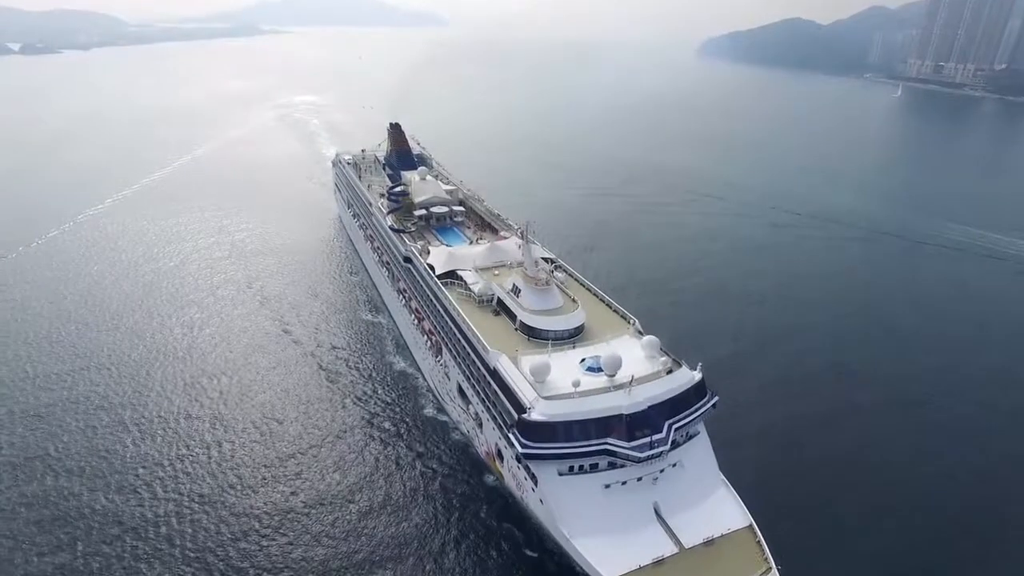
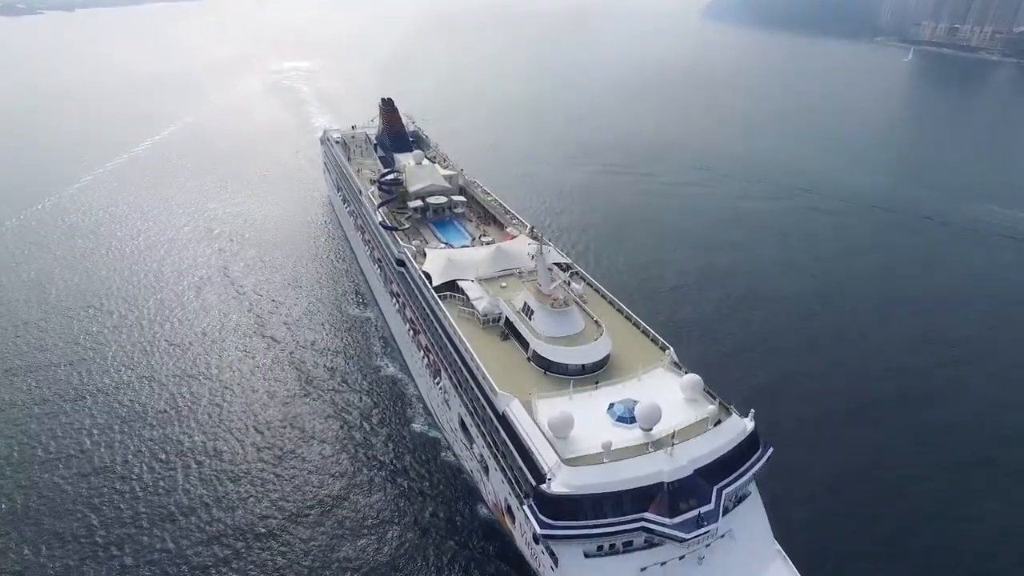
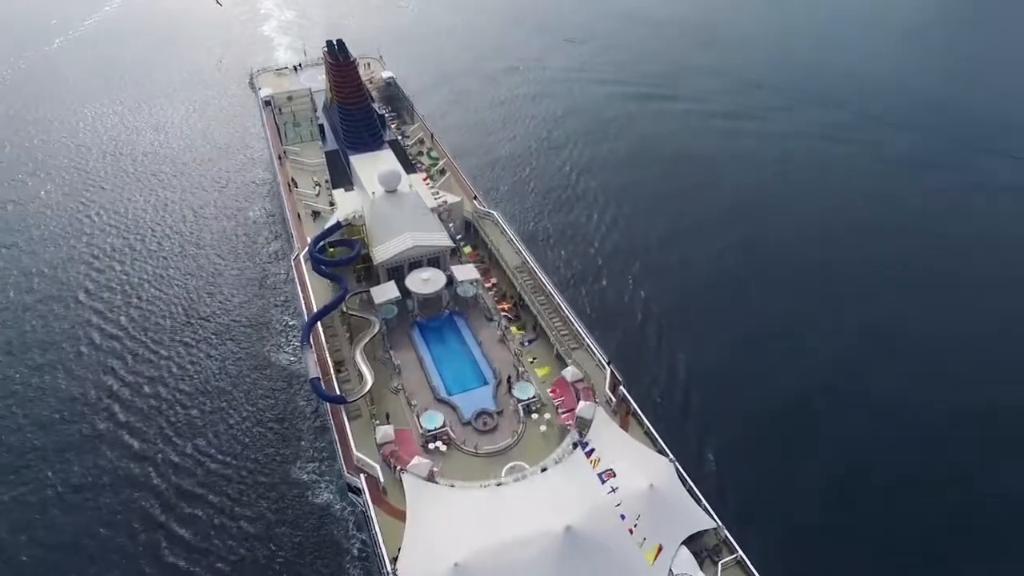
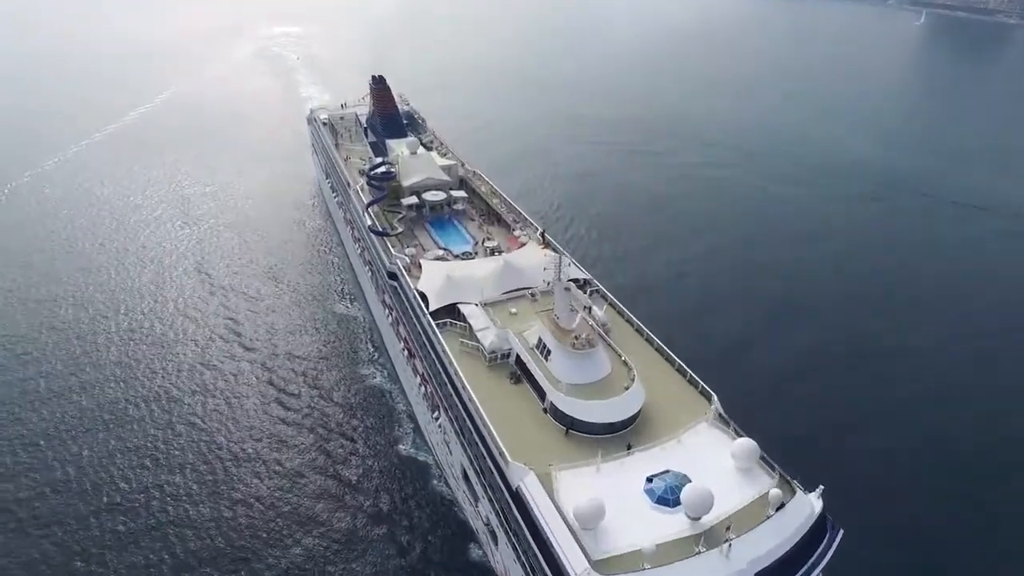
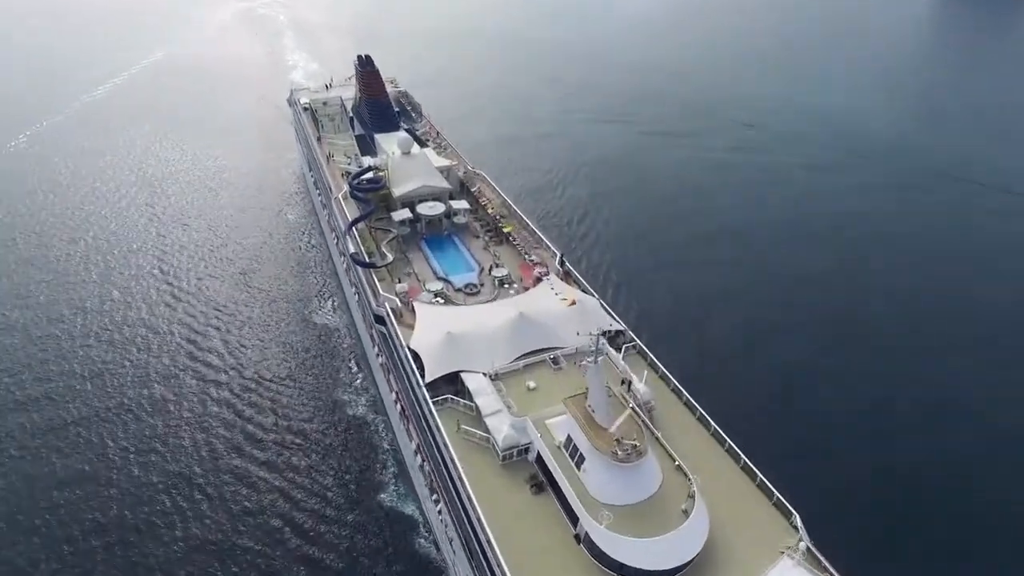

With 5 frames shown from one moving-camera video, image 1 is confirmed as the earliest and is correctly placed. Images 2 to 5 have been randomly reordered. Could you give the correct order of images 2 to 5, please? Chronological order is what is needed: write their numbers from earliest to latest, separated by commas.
2, 4, 5, 3
